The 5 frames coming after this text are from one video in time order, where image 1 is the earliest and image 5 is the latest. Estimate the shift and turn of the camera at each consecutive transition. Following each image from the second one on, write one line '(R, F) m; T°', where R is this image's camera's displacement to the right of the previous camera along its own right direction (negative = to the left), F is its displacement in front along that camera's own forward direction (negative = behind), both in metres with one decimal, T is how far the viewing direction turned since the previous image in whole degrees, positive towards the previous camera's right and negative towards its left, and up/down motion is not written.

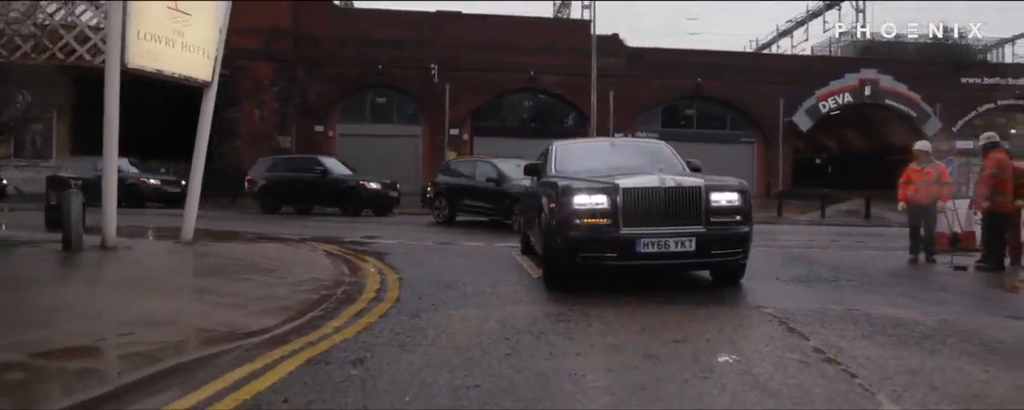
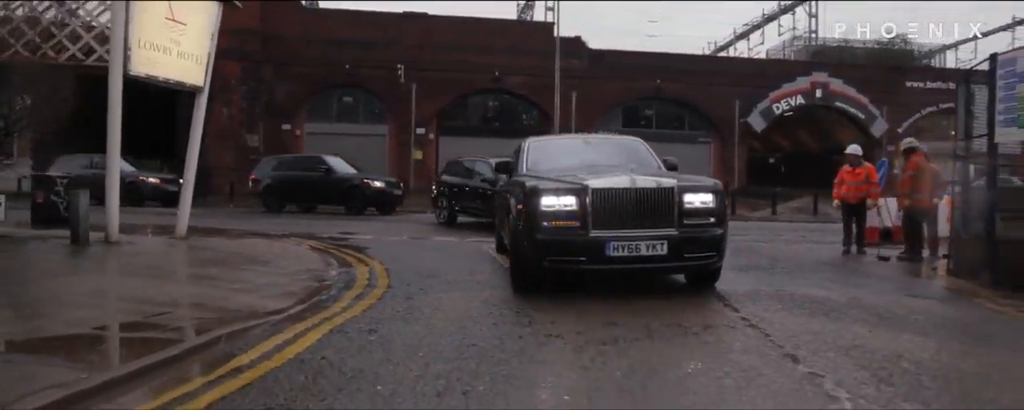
(-0.2, -1.2) m; +3°
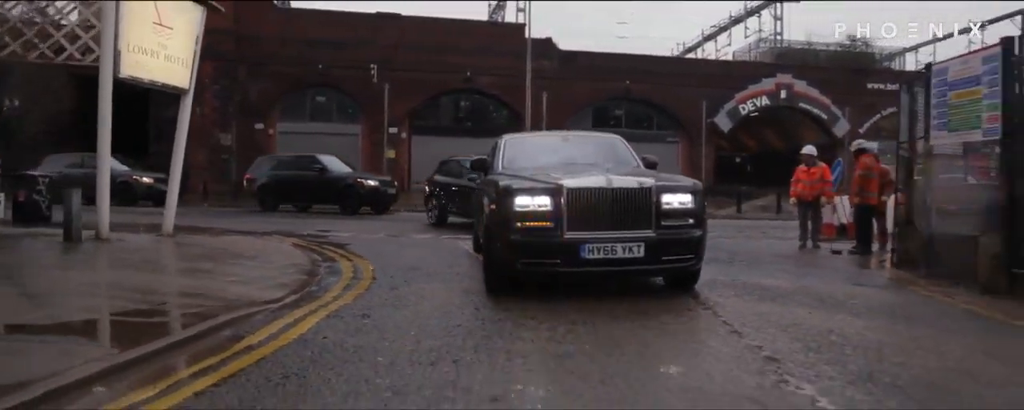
(-0.1, -0.7) m; +2°
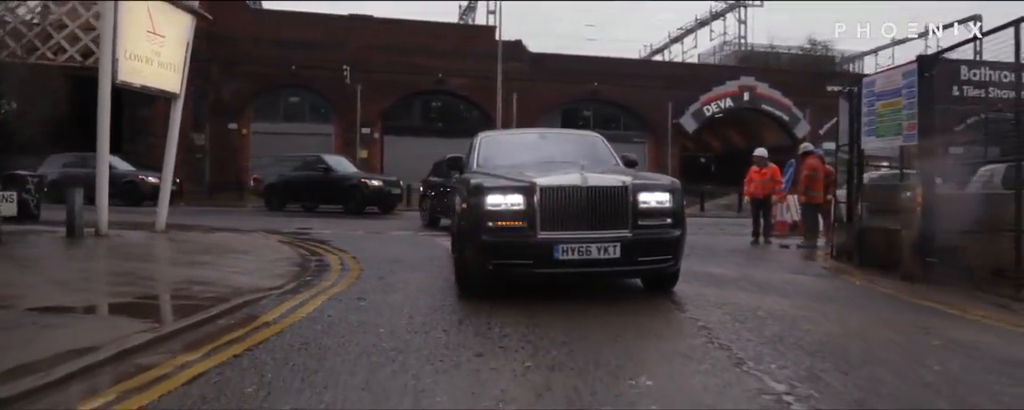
(-0.1, -1.0) m; +2°
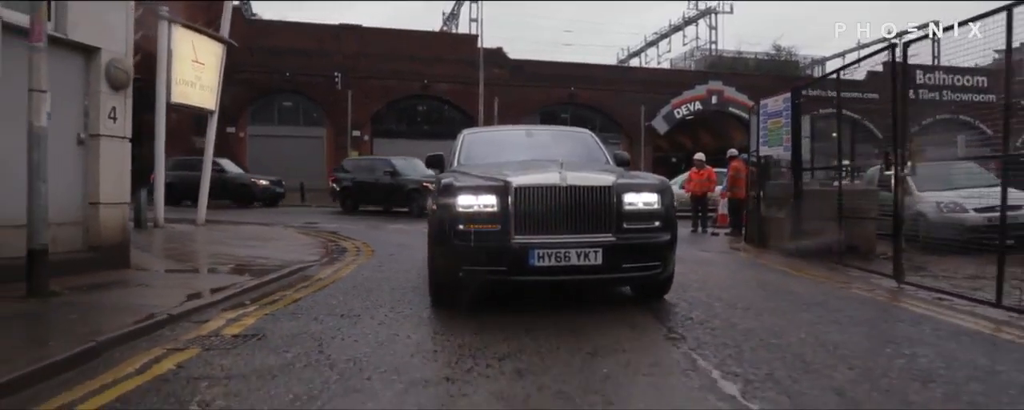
(+0.1, -3.3) m; +1°
